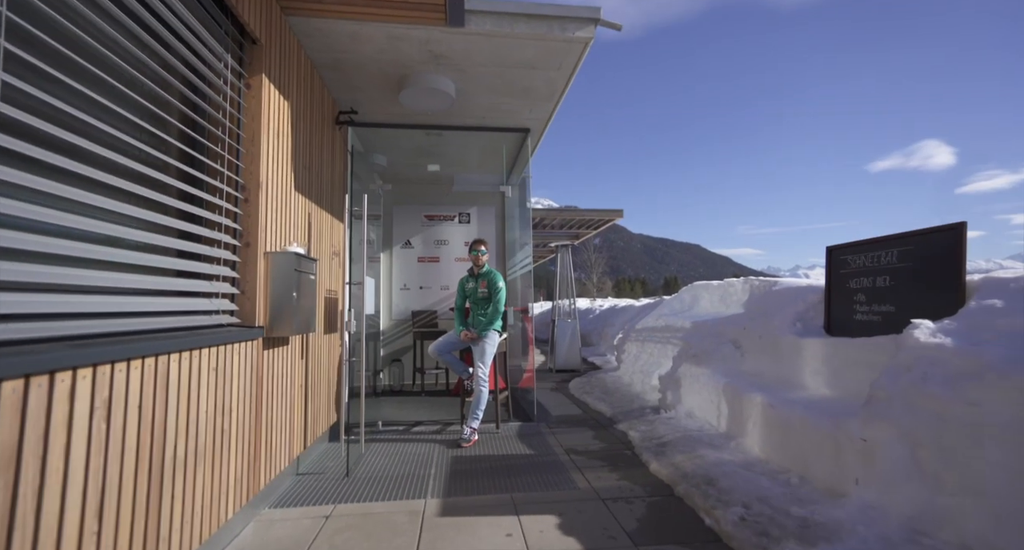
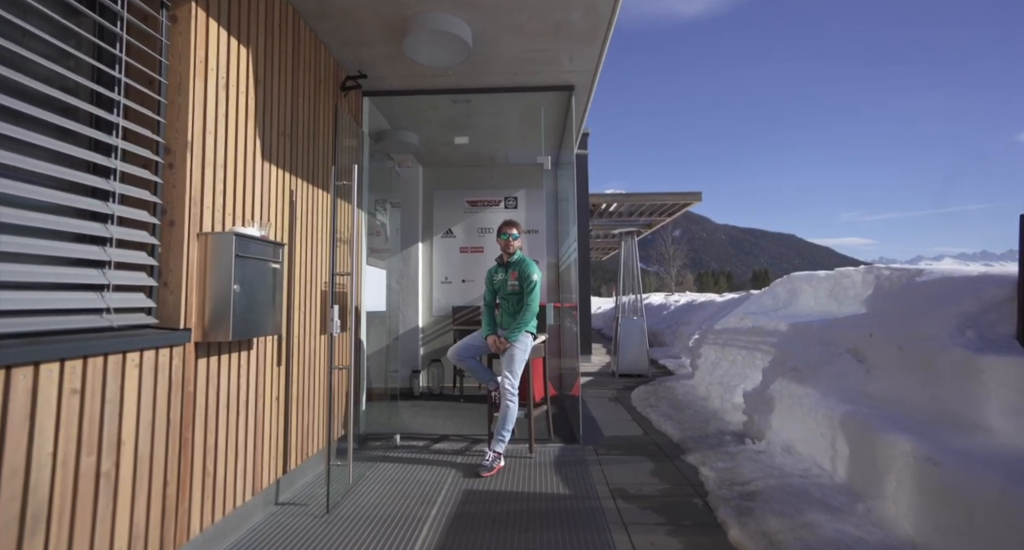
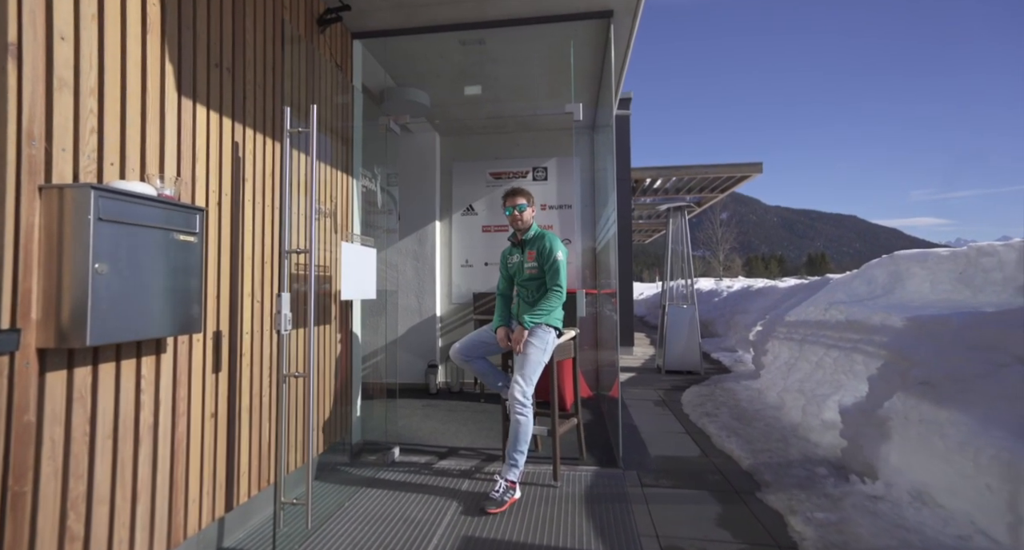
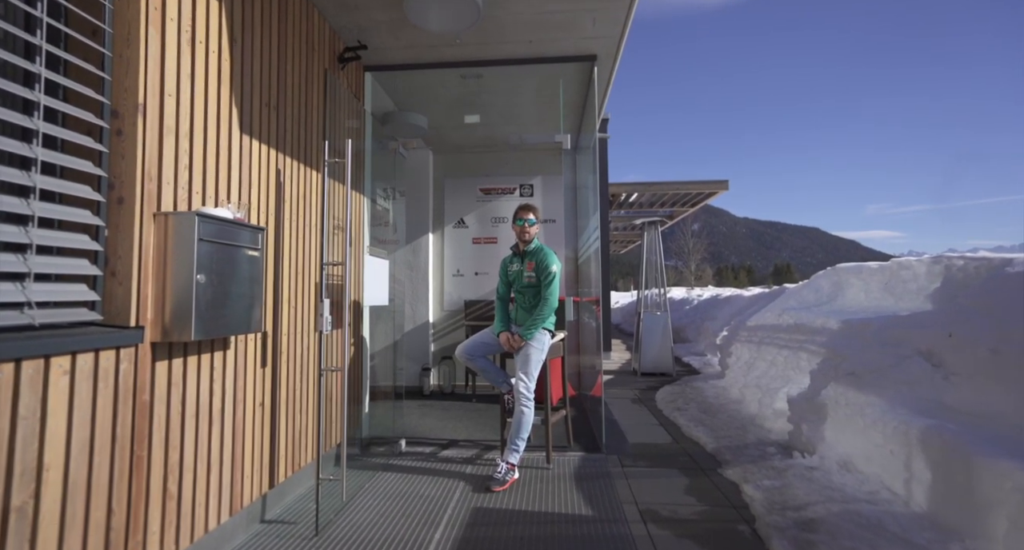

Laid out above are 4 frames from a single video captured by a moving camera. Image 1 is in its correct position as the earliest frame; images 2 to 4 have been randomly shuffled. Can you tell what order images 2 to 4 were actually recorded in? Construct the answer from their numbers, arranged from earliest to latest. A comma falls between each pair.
2, 4, 3
